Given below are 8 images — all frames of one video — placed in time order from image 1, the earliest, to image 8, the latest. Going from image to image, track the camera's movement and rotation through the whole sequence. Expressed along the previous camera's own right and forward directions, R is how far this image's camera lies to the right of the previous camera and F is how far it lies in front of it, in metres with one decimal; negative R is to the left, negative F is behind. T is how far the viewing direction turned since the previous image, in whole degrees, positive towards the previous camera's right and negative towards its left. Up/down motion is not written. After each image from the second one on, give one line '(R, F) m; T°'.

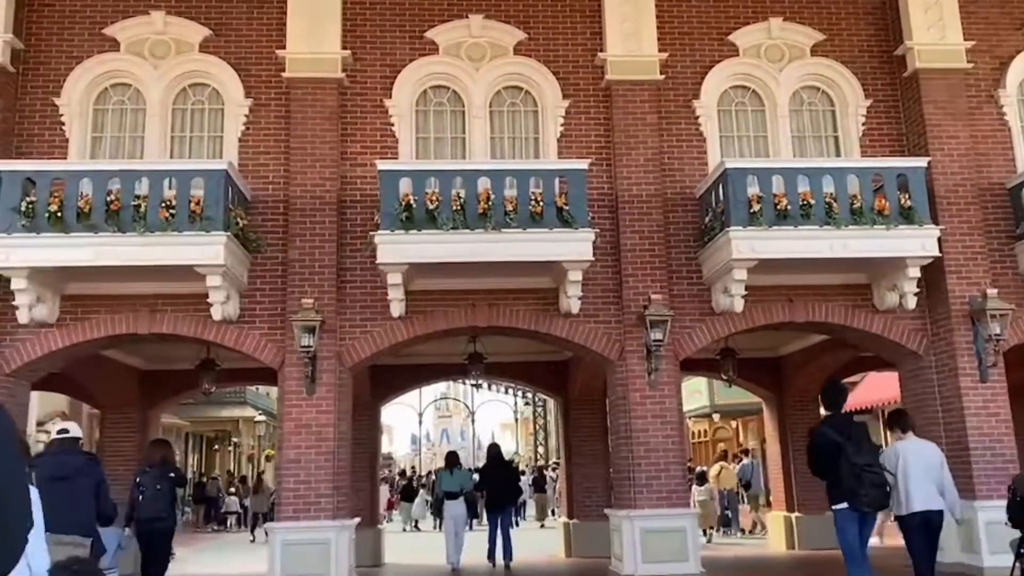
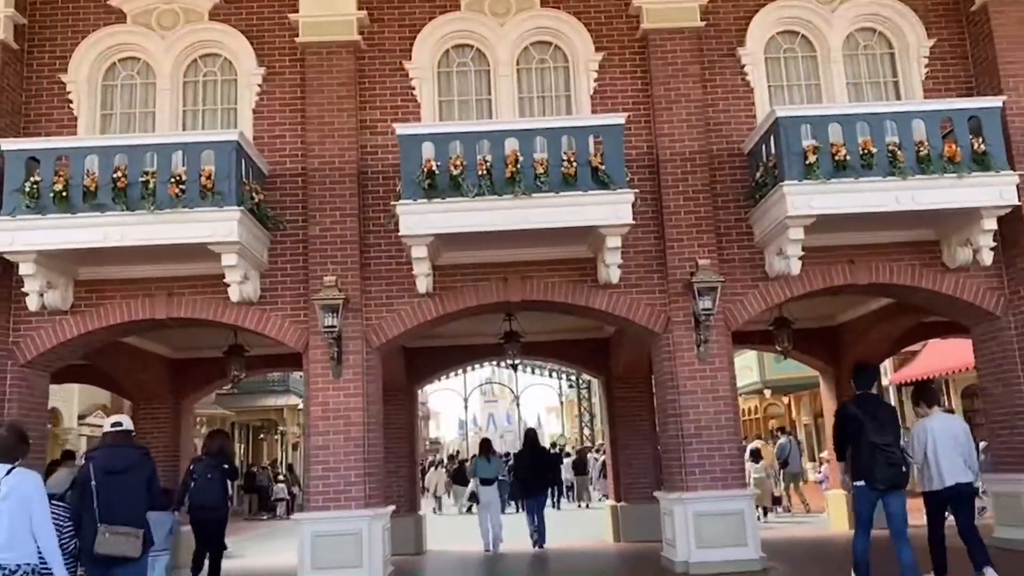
(+0.1, +0.8) m; -3°
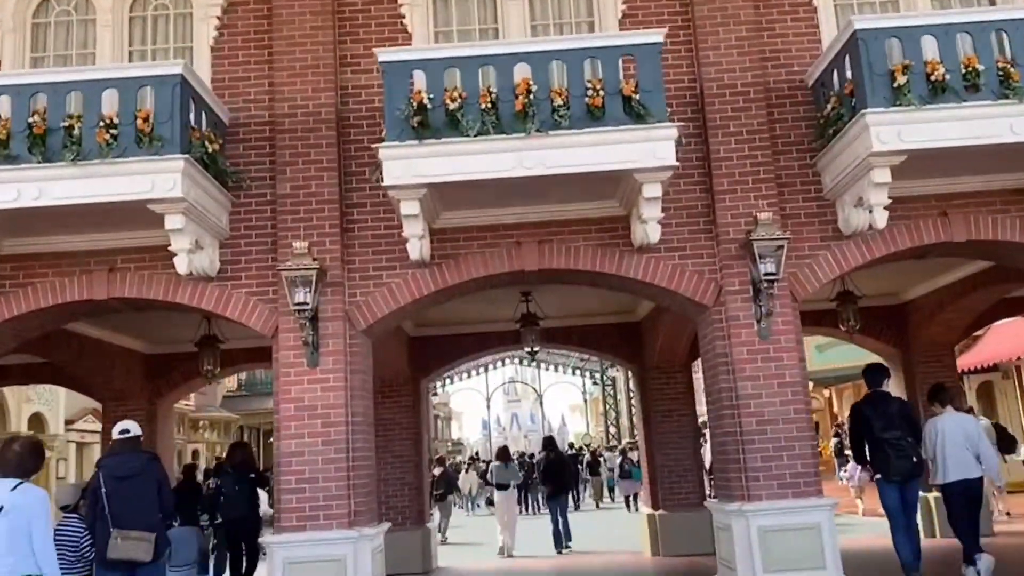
(+0.1, +2.1) m; -1°
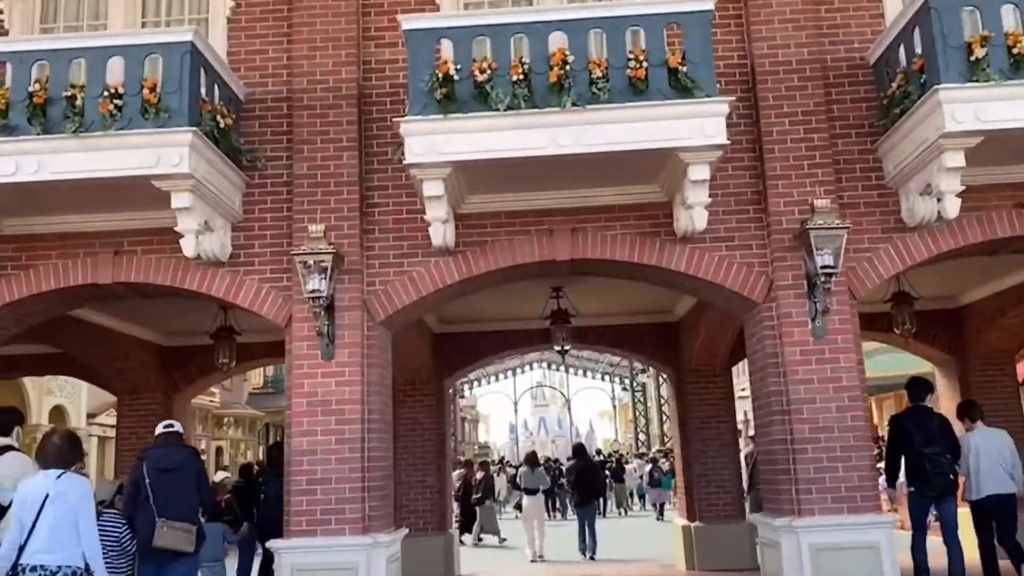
(0.0, +0.7) m; -2°
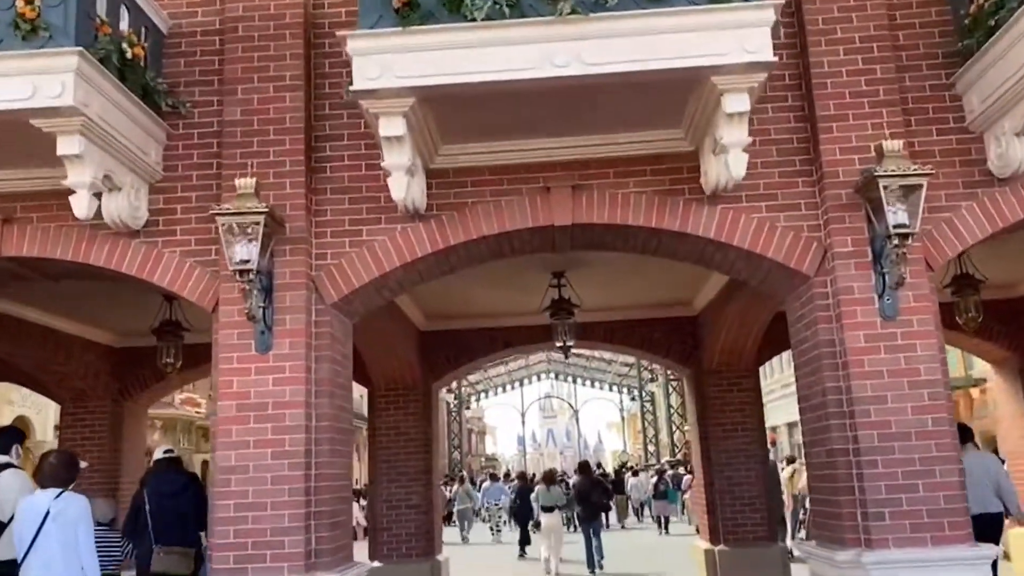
(+0.2, +1.8) m; 0°
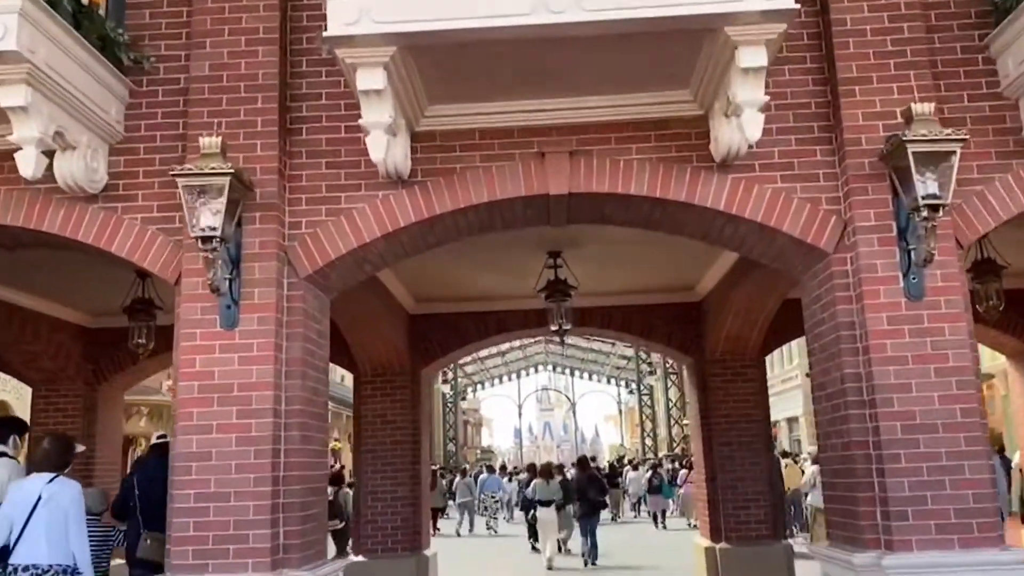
(+0.1, +0.6) m; 0°
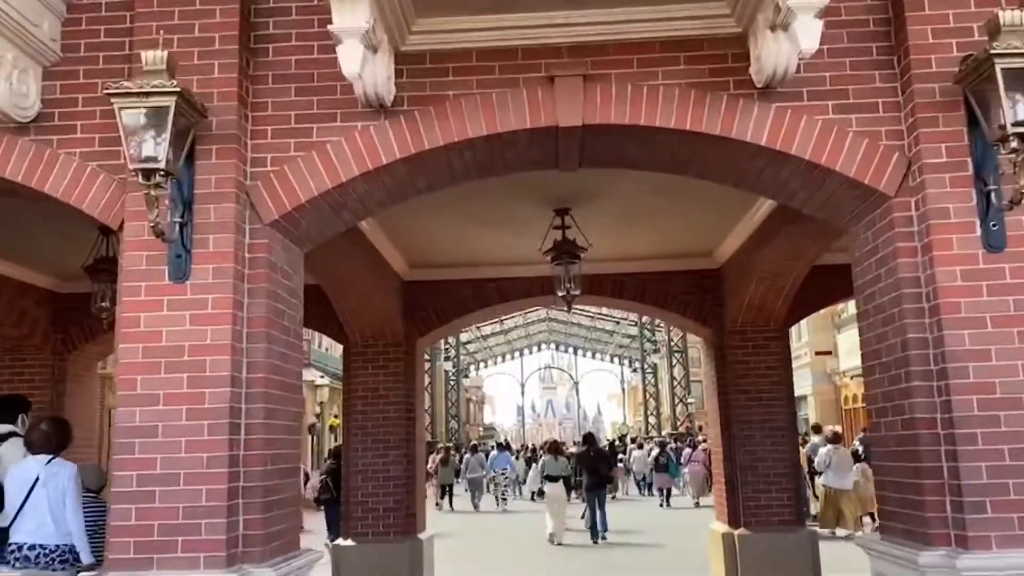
(0.0, +1.0) m; 0°
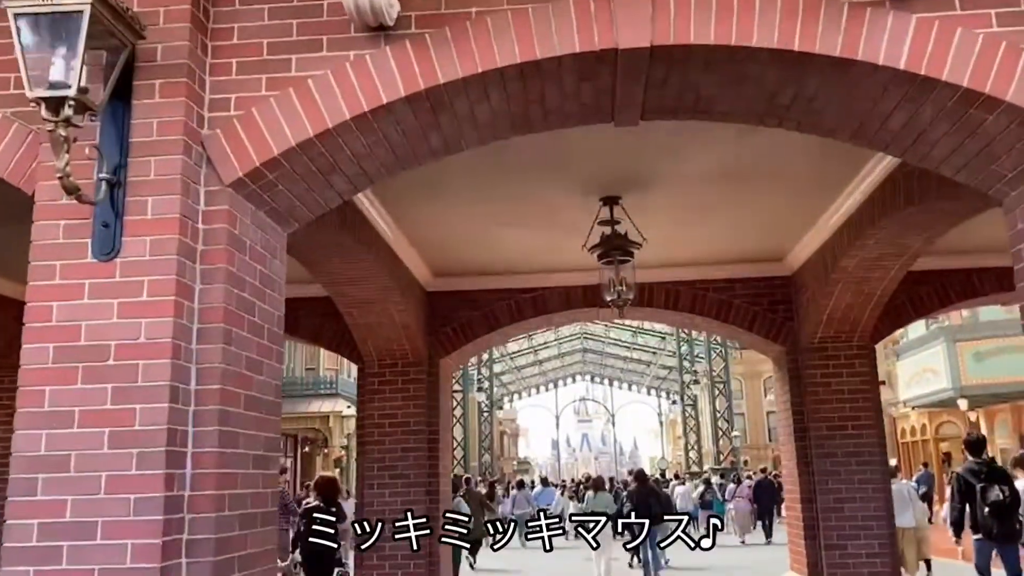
(0.0, +1.4) m; -2°
